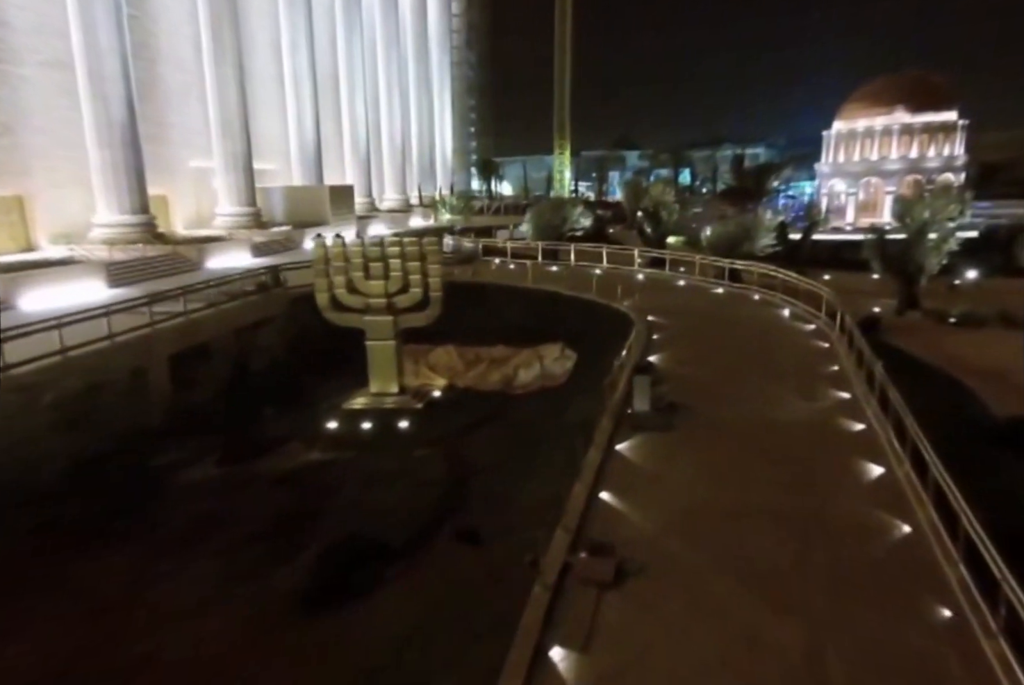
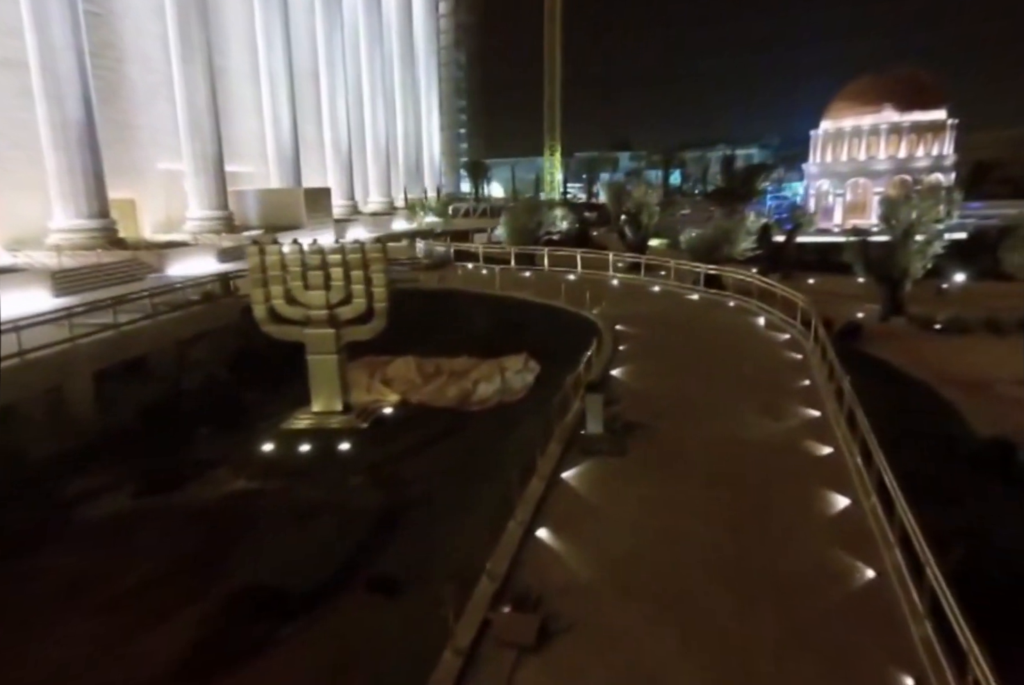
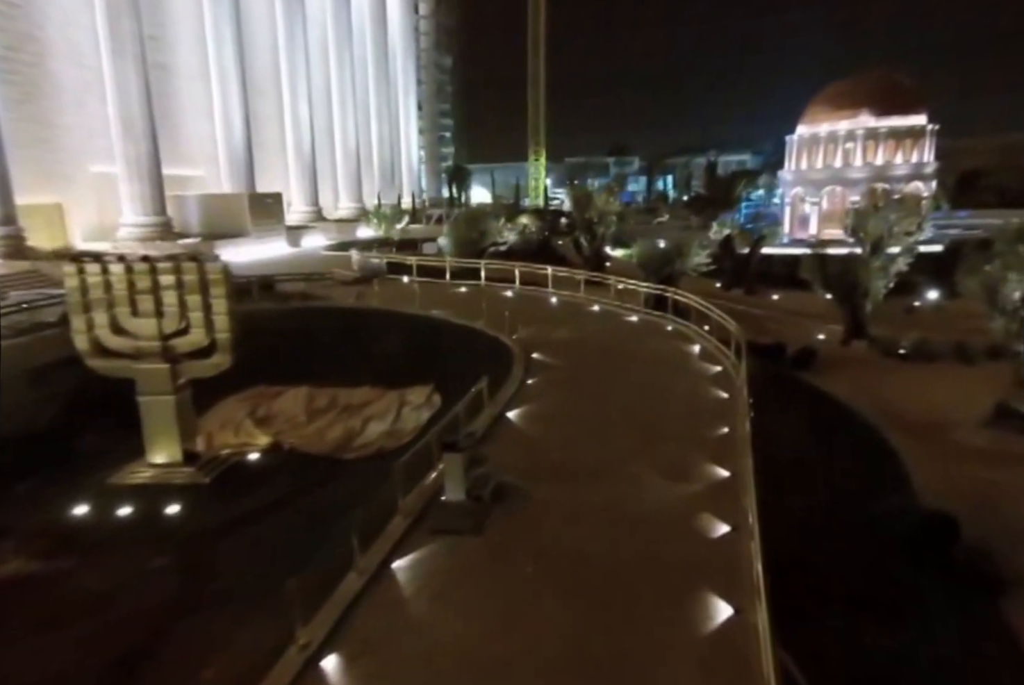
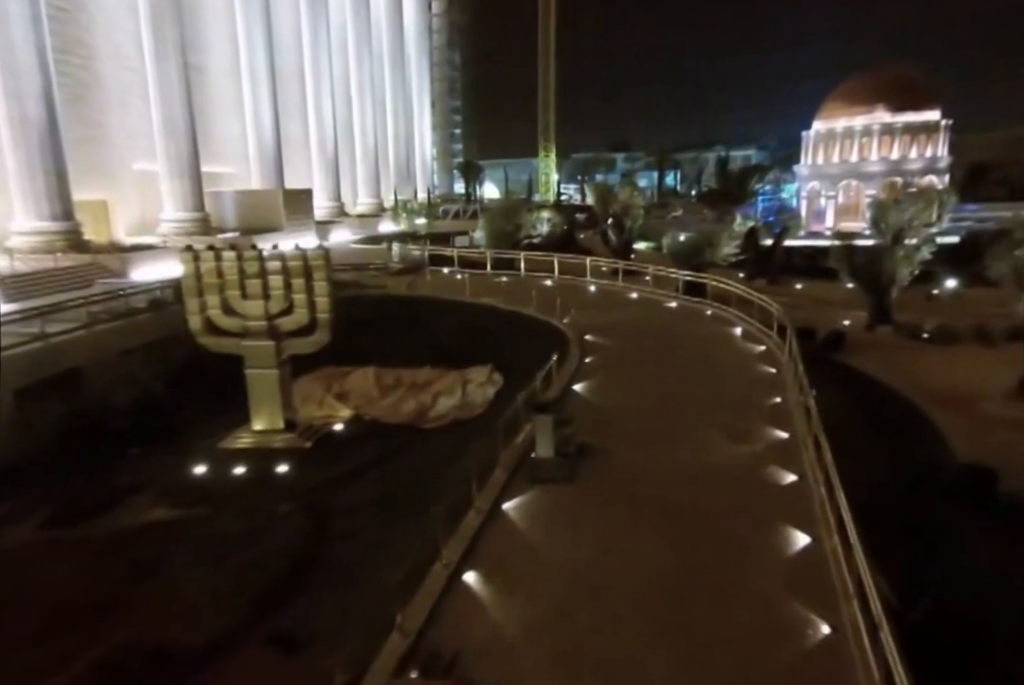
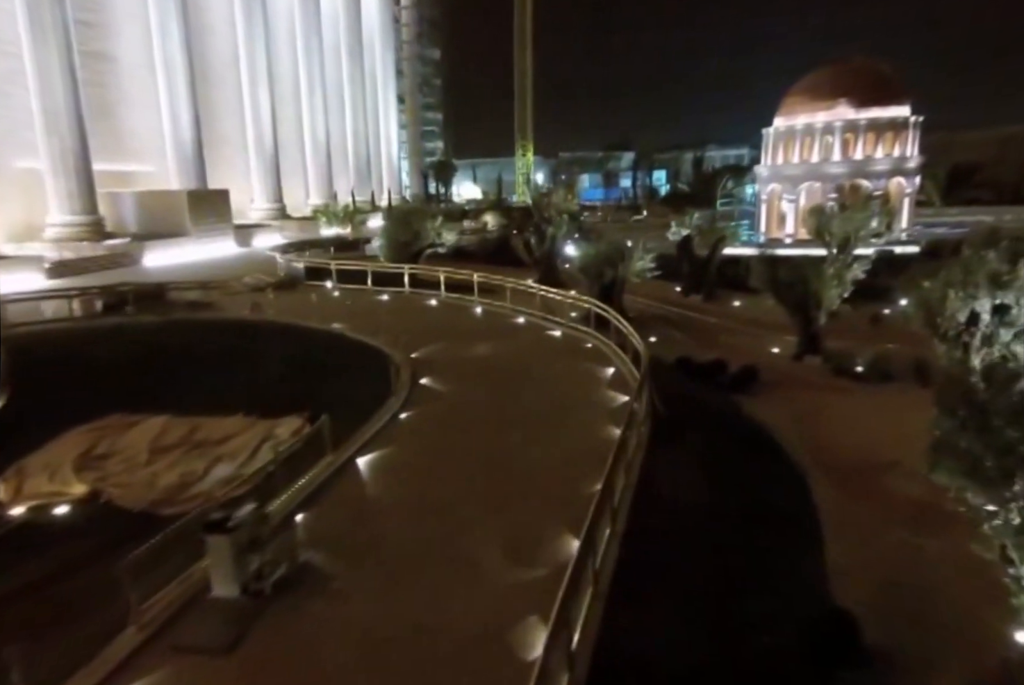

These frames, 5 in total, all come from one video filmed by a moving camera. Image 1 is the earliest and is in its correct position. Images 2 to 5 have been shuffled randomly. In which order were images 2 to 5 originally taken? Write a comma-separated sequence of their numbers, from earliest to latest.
2, 4, 3, 5
